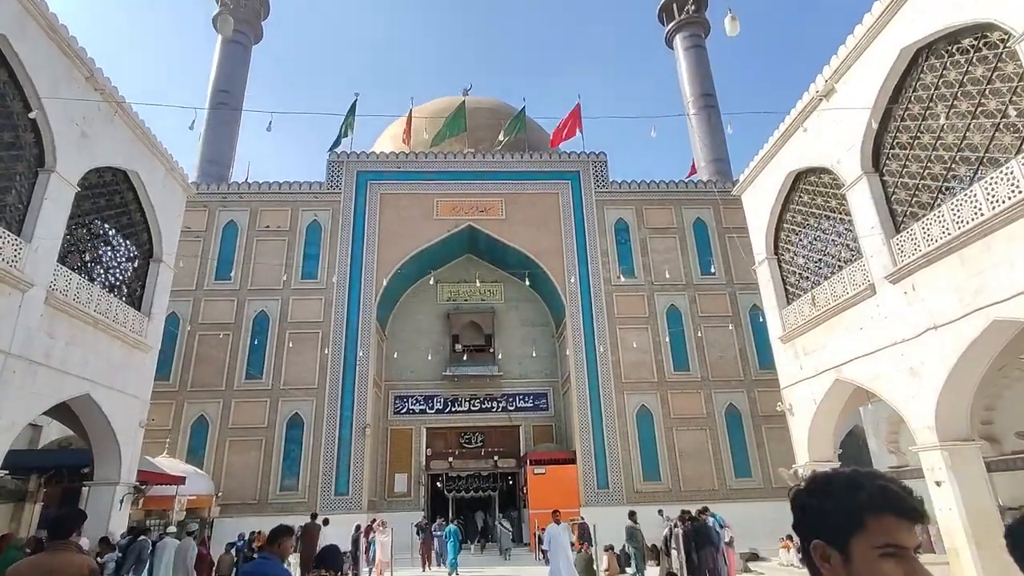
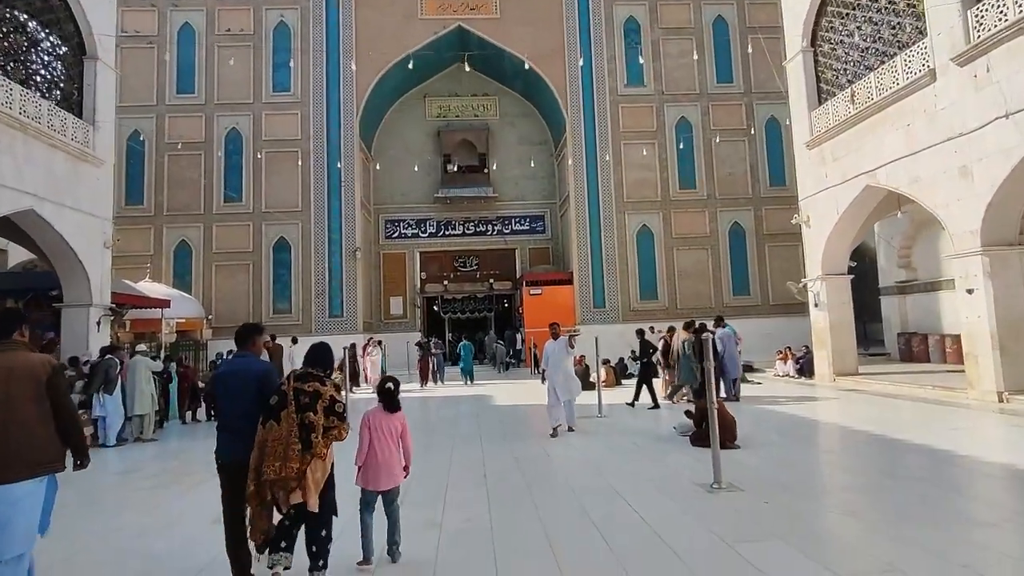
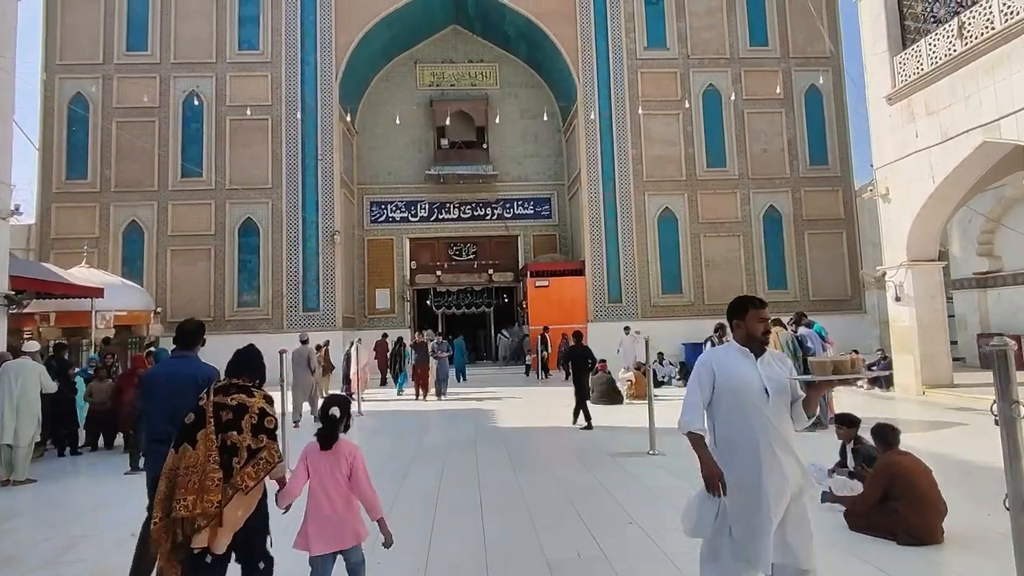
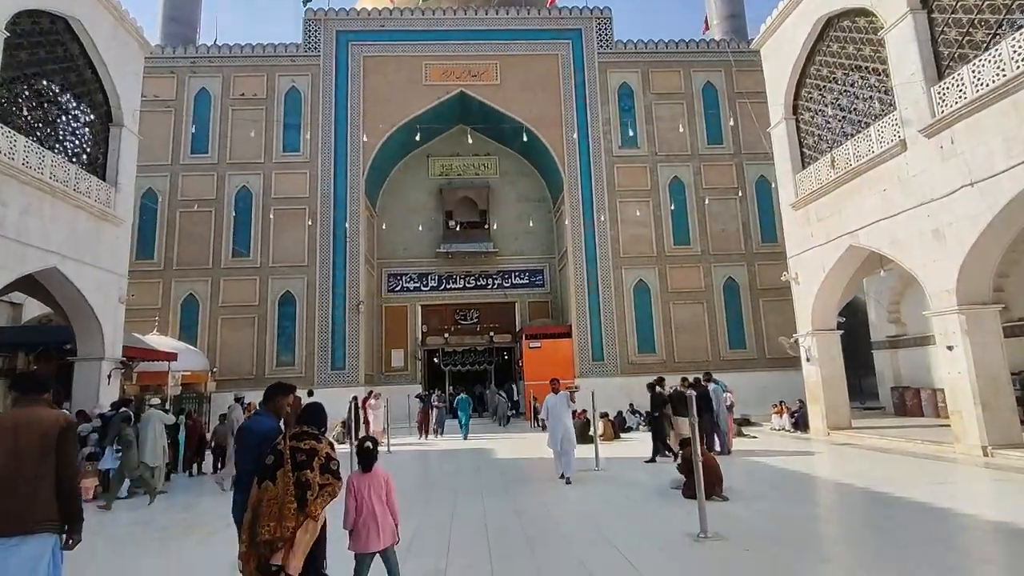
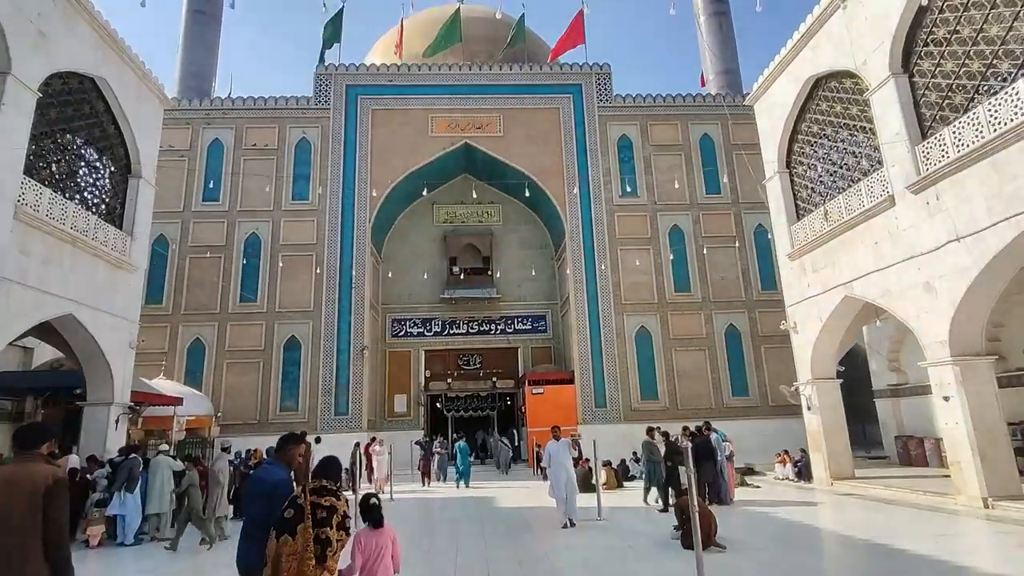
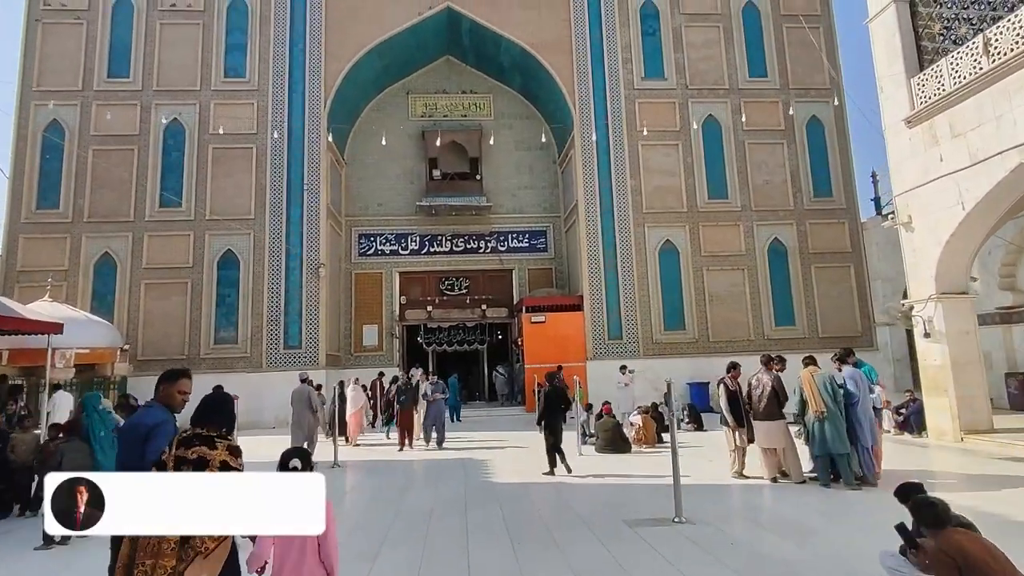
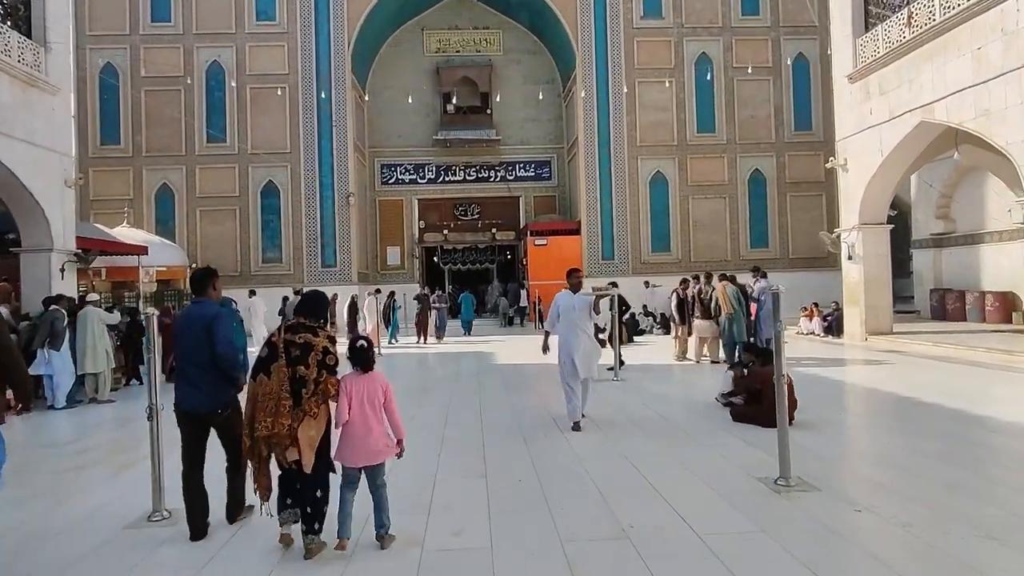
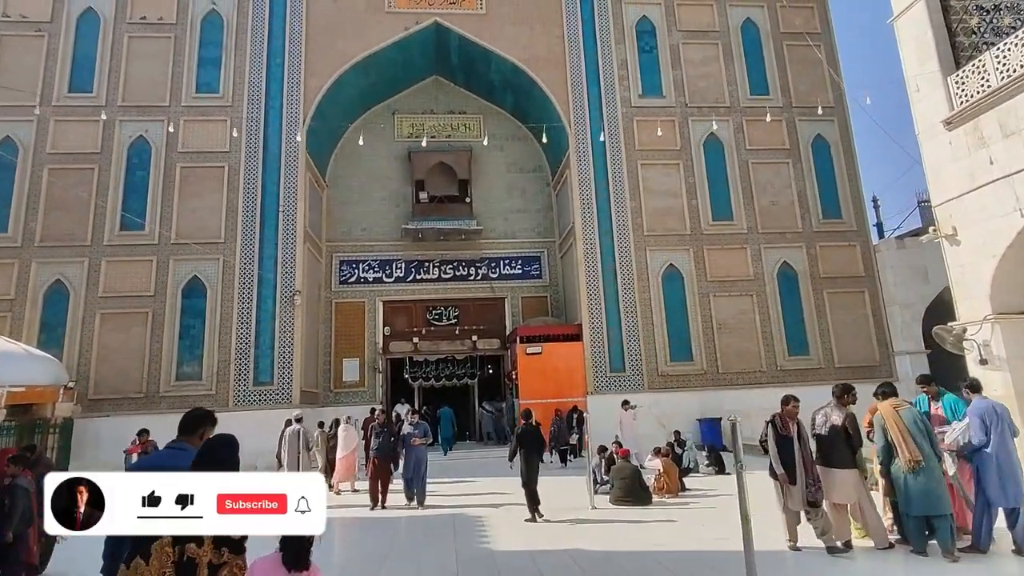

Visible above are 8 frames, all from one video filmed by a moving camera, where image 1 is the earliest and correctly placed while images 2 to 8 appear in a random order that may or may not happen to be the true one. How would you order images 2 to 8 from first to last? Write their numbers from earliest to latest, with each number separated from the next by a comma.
5, 4, 2, 7, 3, 6, 8
